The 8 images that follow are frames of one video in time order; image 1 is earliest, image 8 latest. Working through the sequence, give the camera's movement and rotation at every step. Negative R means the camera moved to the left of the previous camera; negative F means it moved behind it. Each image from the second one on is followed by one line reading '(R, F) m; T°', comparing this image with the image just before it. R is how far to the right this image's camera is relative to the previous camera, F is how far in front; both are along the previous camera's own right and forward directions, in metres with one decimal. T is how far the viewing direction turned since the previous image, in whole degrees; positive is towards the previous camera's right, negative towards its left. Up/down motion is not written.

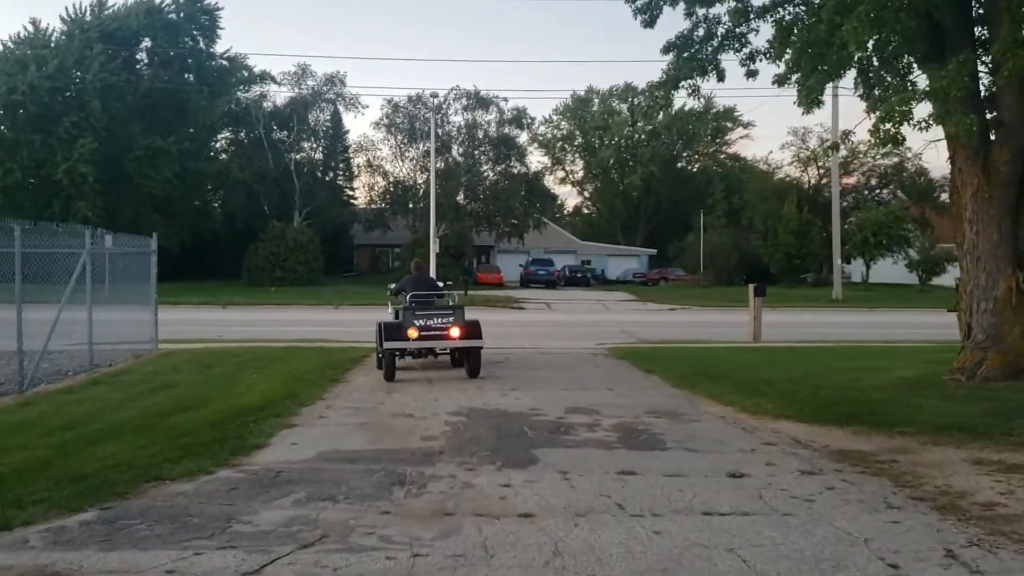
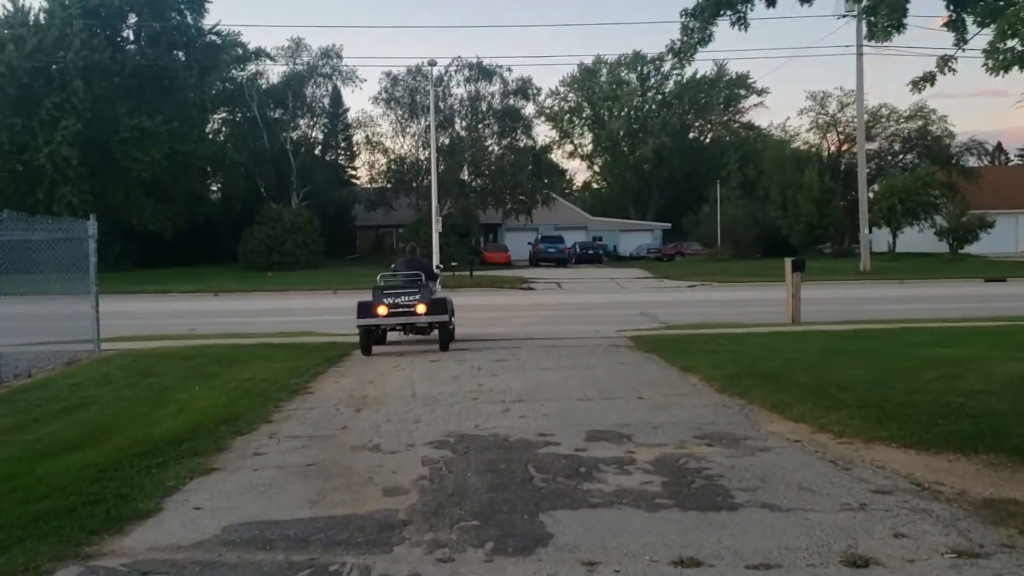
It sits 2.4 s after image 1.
(+0.1, +2.8) m; -1°
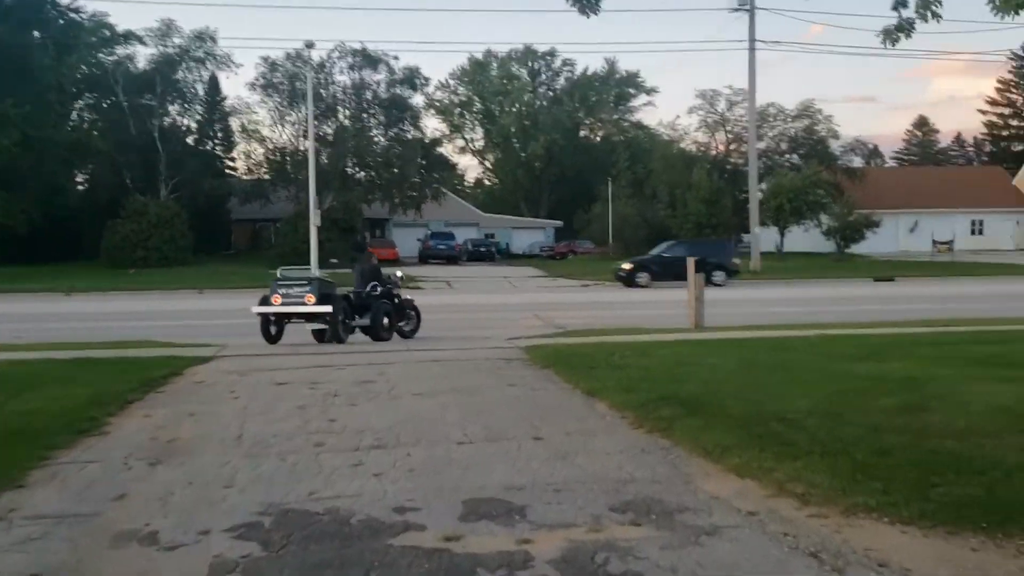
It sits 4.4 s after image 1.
(+0.3, +2.4) m; +6°
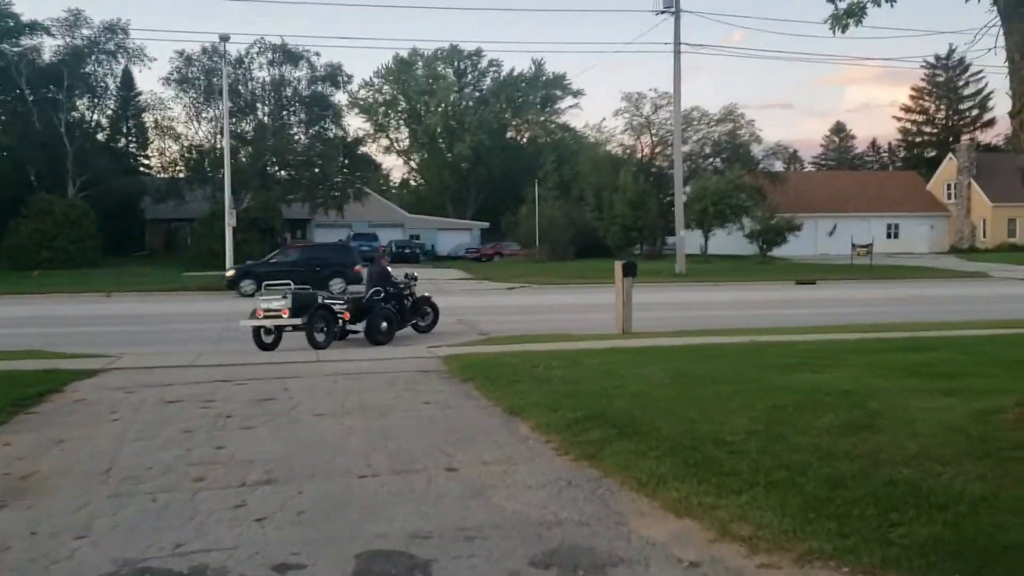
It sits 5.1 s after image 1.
(+0.1, +0.9) m; +4°
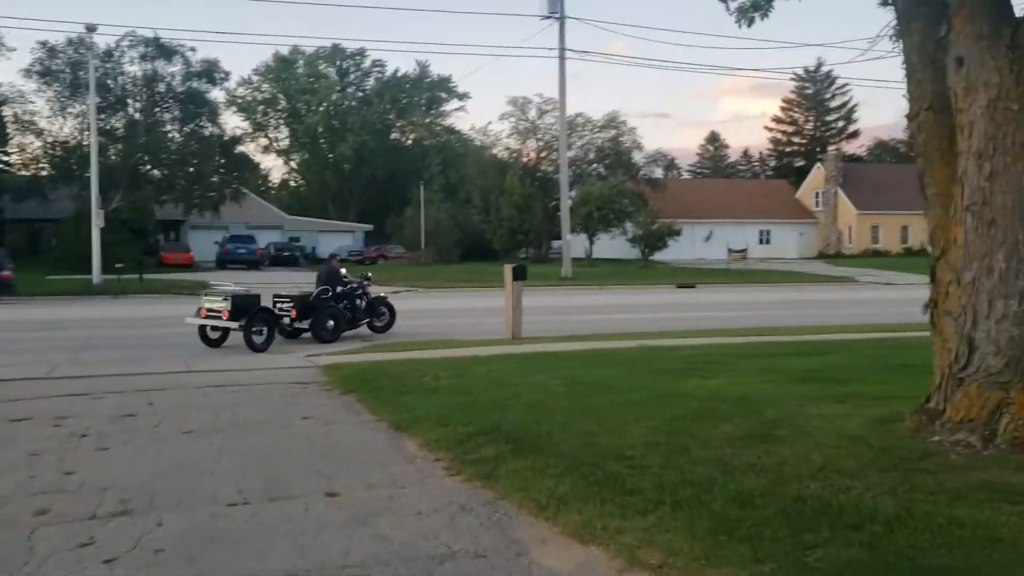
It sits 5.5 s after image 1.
(0.0, +0.5) m; +7°
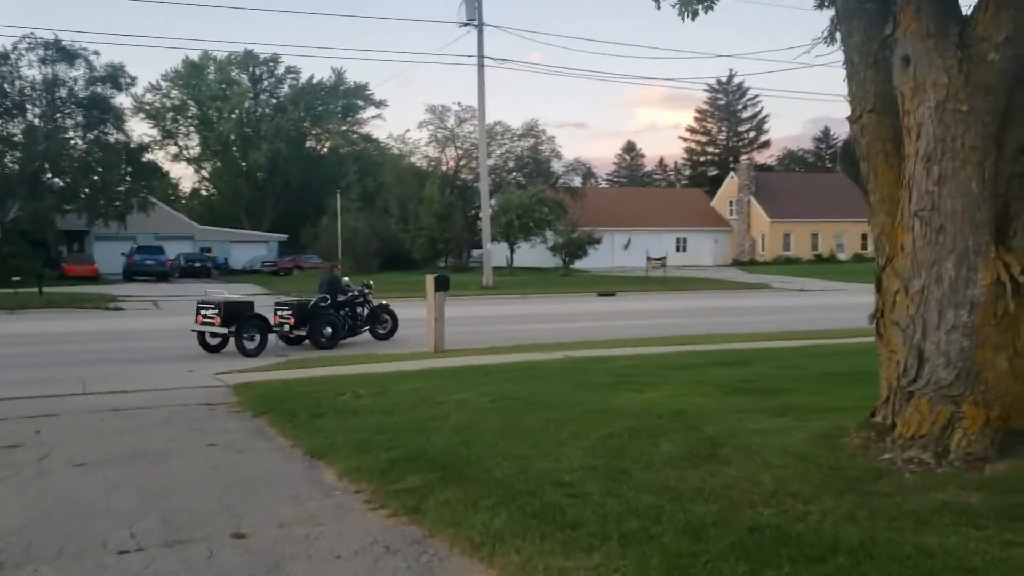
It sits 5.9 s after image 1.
(-0.1, +0.6) m; +5°
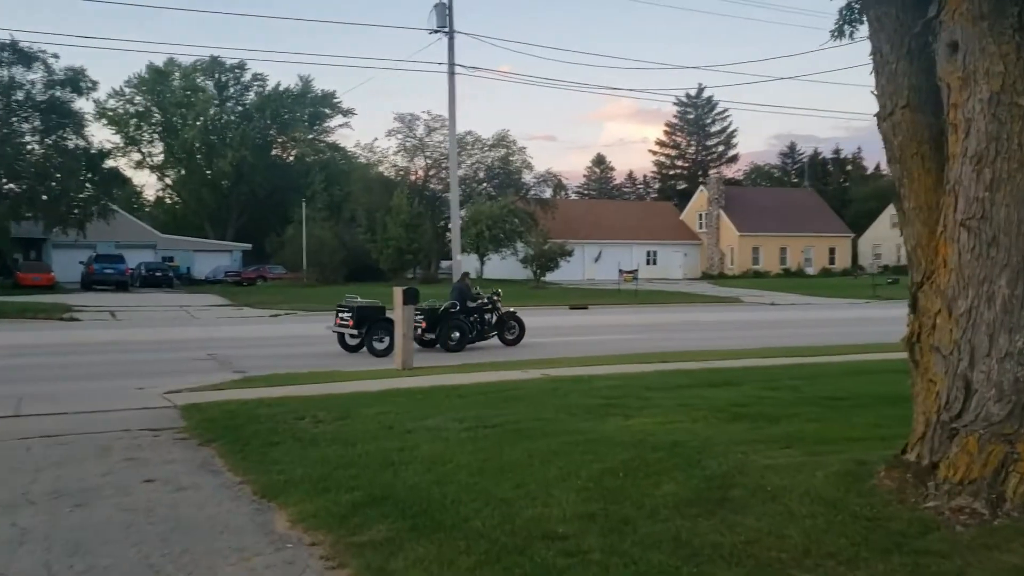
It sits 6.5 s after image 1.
(-0.1, +1.0) m; +2°
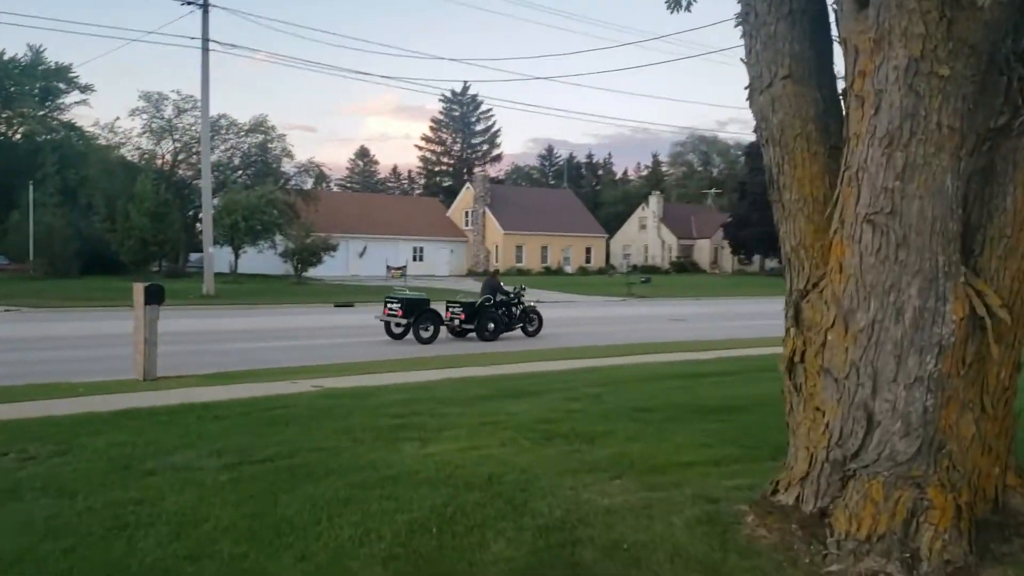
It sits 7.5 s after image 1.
(-0.1, +1.6) m; +14°
